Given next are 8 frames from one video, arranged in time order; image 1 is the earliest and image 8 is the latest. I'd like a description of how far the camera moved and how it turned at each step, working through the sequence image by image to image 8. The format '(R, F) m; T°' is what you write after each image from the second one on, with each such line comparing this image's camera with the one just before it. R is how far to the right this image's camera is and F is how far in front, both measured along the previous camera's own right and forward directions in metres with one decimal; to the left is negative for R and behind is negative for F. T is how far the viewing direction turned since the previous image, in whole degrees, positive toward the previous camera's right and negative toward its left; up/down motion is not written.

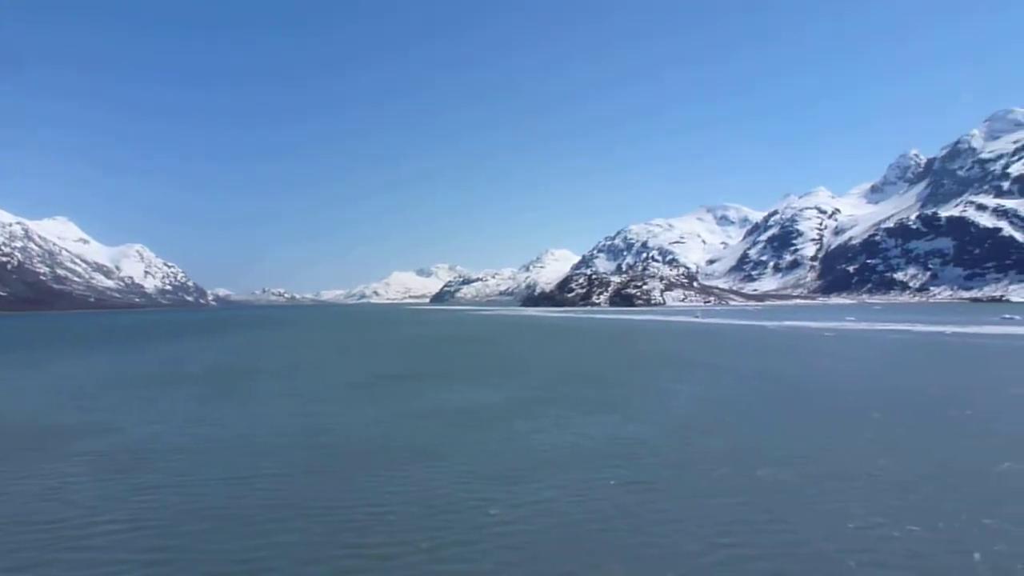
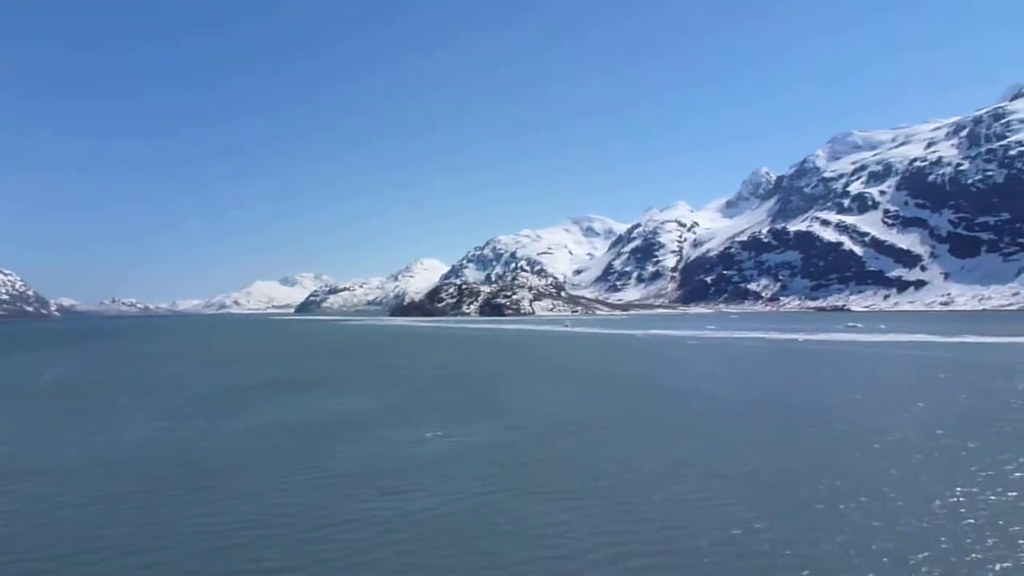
(-0.9, +0.3) m; +9°
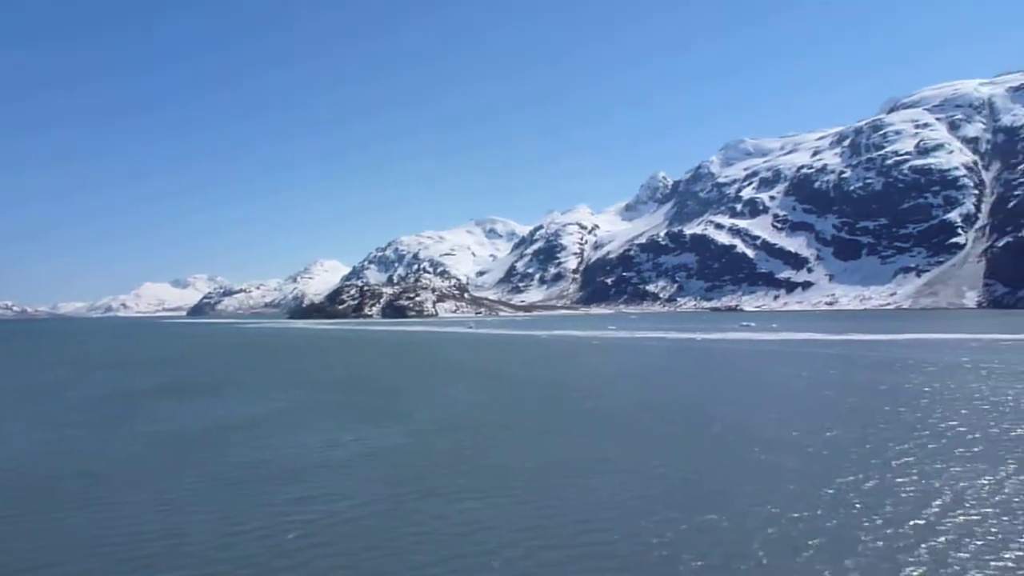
(-2.5, +0.2) m; +8°
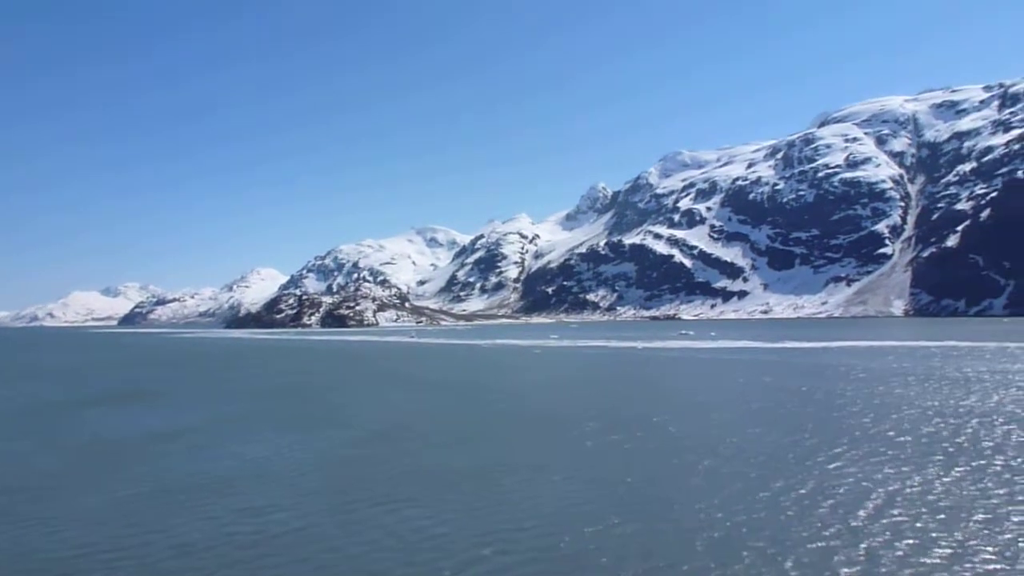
(-0.6, 0.0) m; +4°
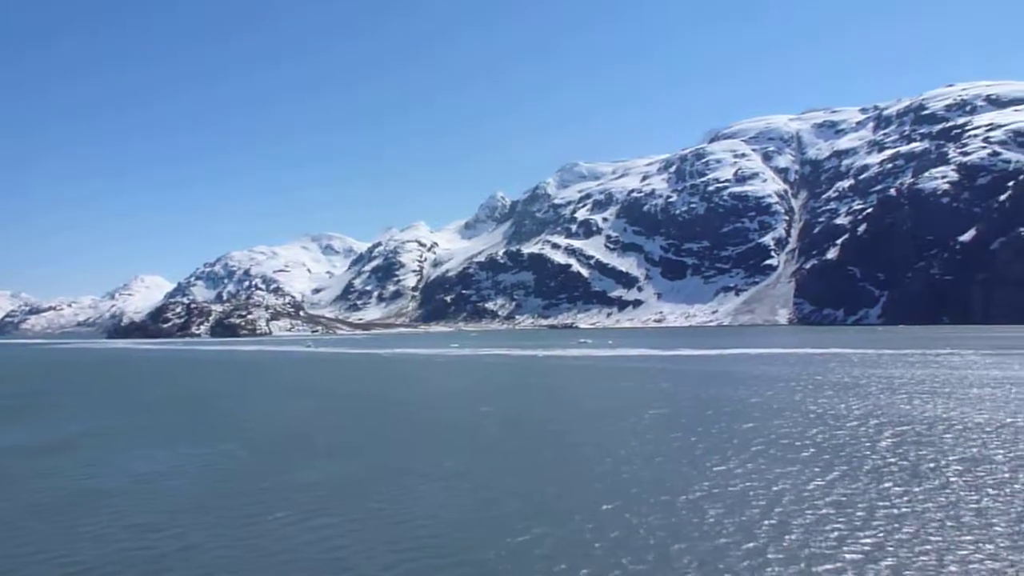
(-2.0, +0.3) m; +8°
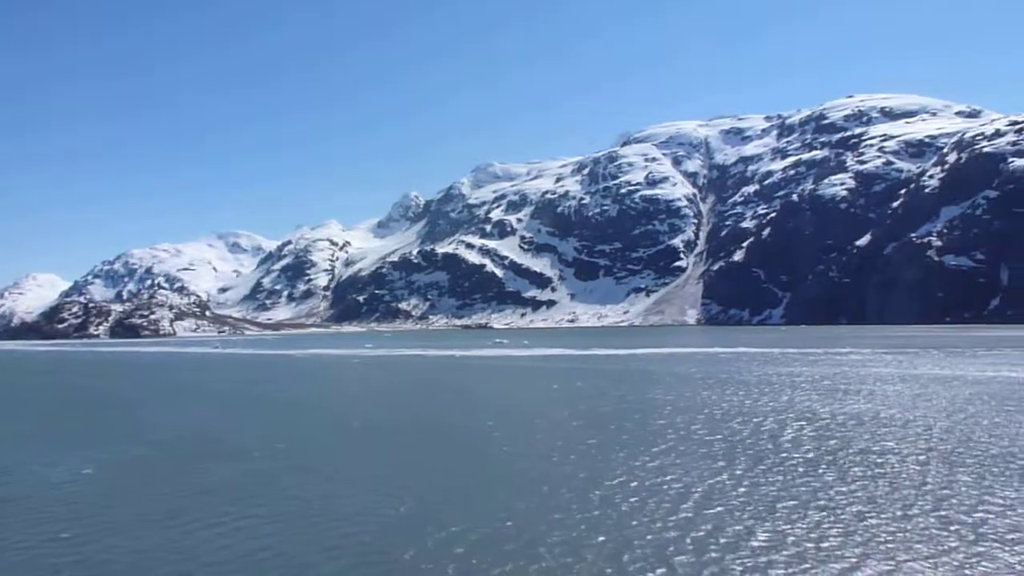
(-1.8, +0.2) m; +6°
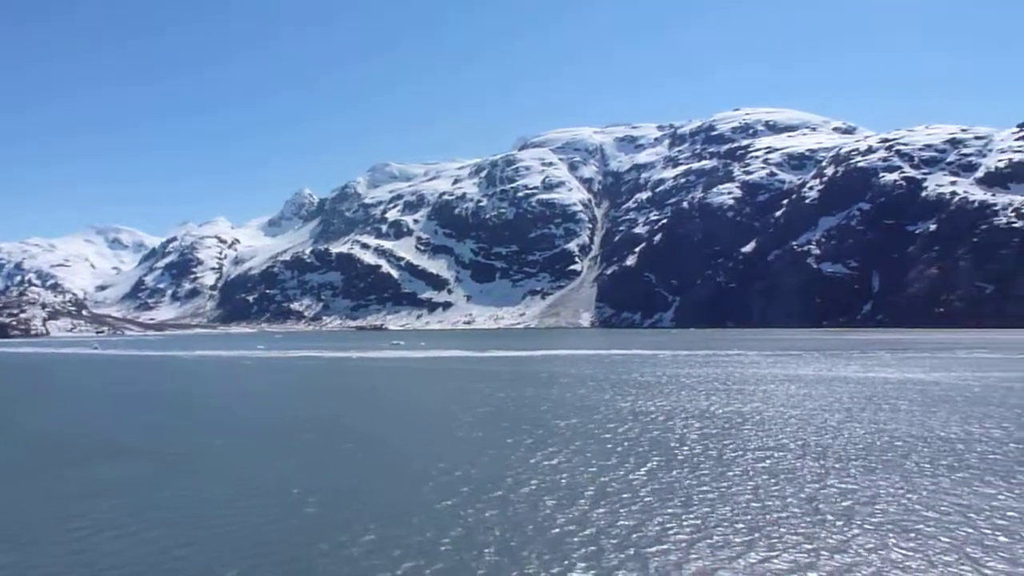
(-2.5, +0.2) m; +8°
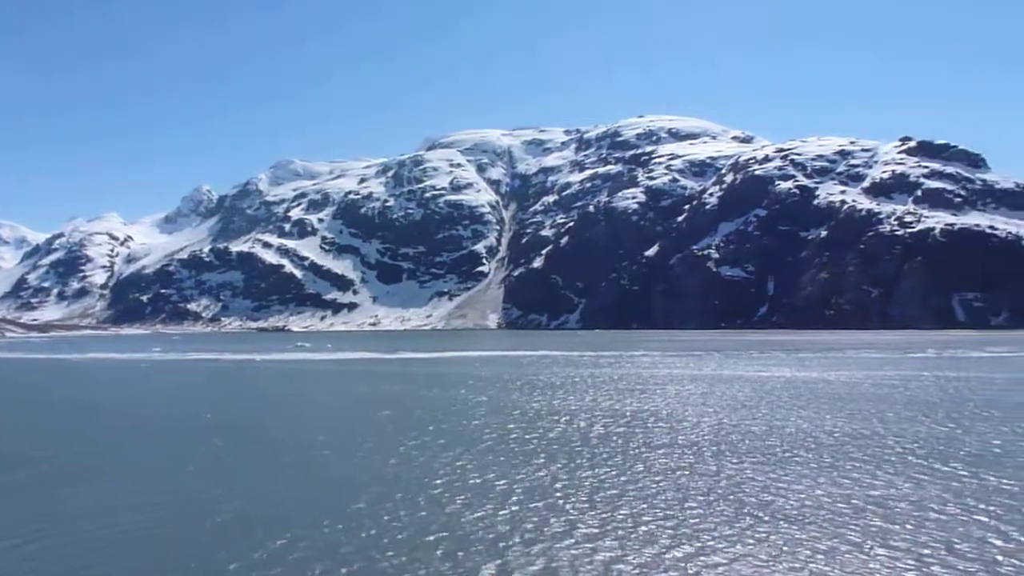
(-2.2, +0.2) m; +7°
